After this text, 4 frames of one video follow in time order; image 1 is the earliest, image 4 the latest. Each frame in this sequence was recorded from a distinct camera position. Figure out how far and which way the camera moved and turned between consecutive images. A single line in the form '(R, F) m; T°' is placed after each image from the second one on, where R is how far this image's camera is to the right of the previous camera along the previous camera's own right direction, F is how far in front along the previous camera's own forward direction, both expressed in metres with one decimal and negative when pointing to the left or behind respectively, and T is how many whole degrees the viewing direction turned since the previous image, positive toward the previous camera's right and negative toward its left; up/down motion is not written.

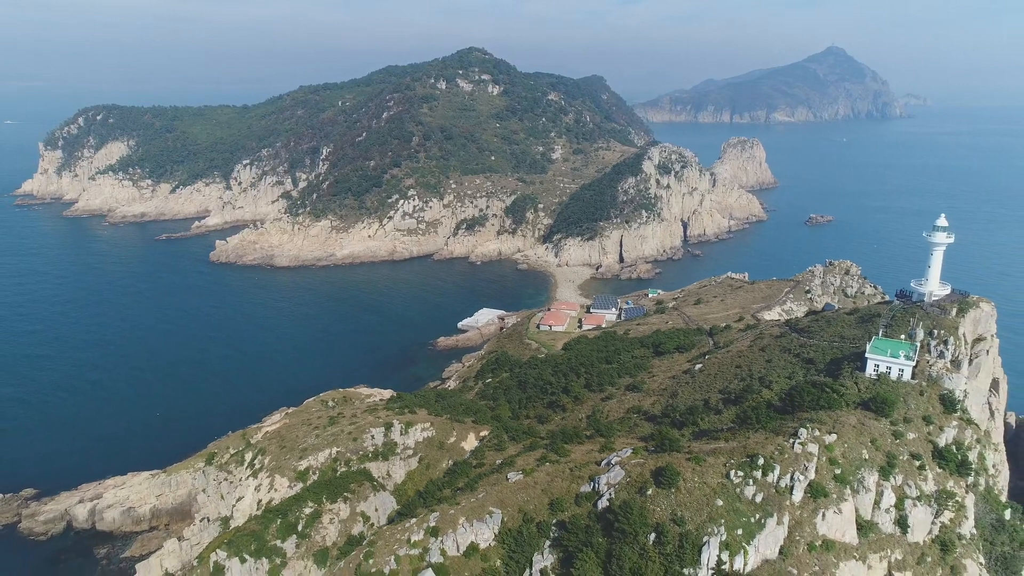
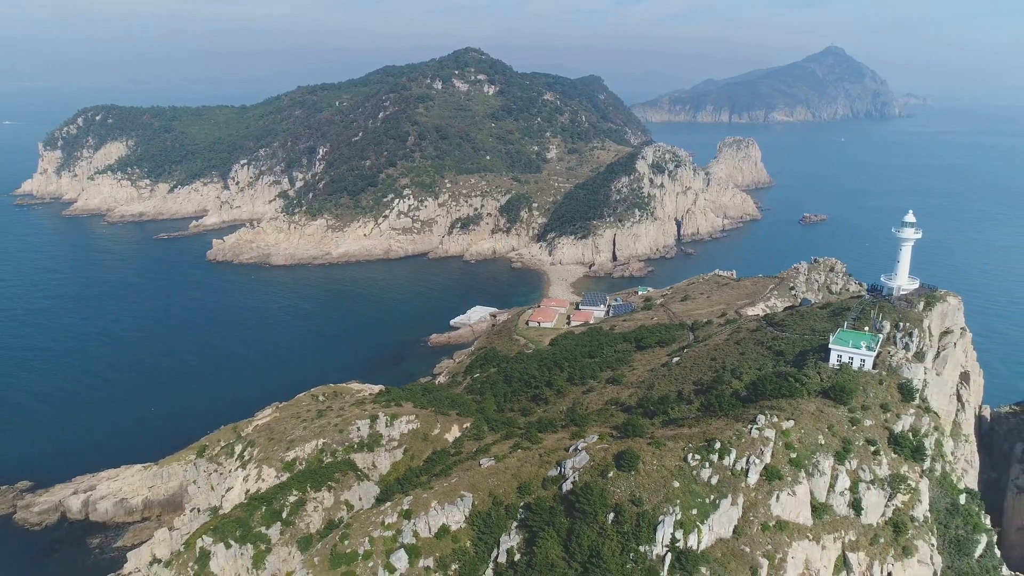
(+3.2, -2.5) m; 0°
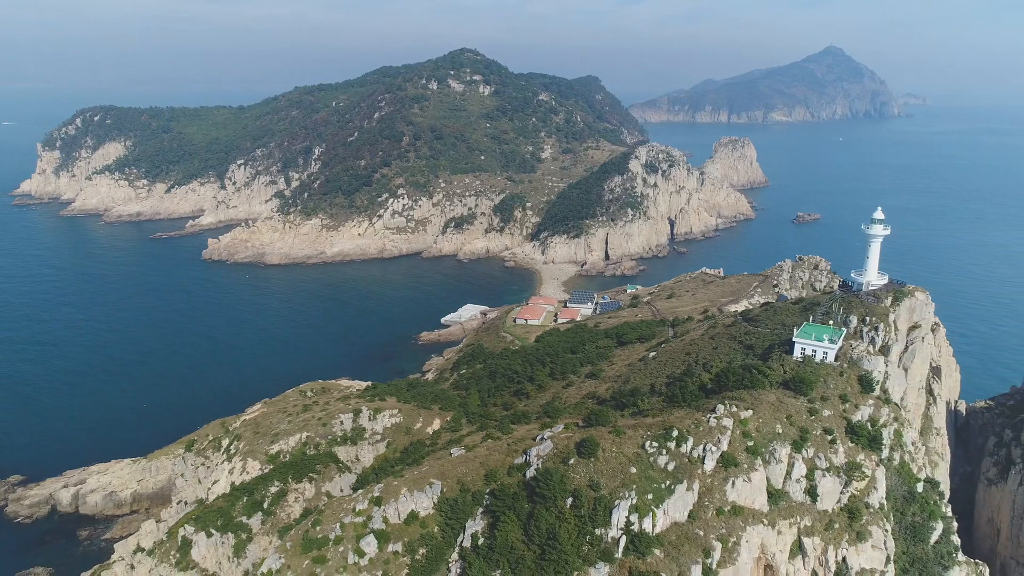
(+3.6, -2.0) m; 0°
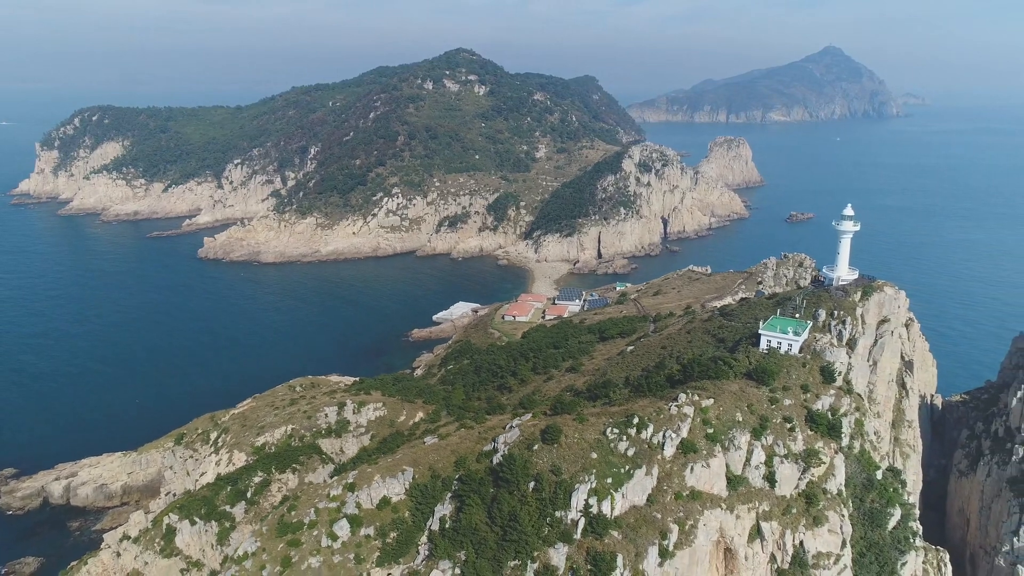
(+3.5, -2.2) m; 0°
